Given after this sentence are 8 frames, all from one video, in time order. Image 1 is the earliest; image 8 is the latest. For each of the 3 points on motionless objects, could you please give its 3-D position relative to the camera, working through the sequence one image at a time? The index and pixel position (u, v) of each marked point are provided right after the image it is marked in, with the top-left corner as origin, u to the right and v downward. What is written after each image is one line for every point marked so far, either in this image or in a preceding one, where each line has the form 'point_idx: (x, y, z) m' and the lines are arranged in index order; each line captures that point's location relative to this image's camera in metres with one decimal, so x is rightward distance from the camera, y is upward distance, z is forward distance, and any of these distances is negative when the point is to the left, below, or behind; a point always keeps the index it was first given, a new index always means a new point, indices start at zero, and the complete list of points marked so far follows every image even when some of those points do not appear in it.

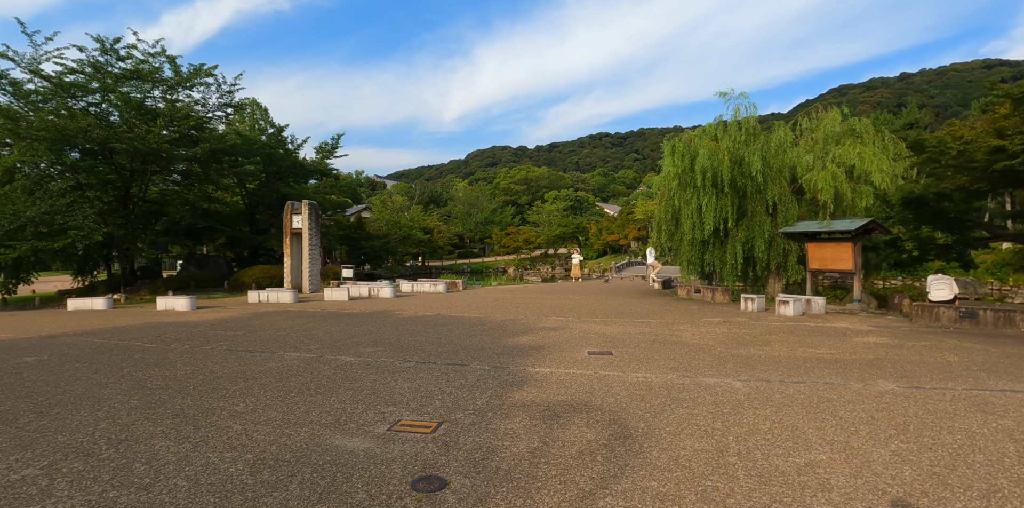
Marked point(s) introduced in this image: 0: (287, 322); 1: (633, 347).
0: (-3.9, -1.2, +8.9) m
1: (+1.5, -1.2, +6.4) m
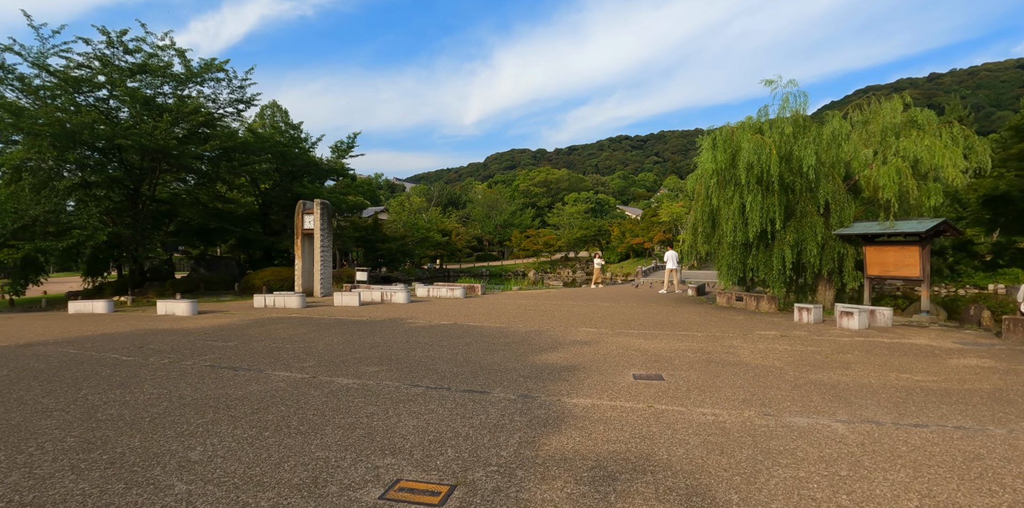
0: (-3.5, -1.2, +8.0) m
1: (+1.8, -1.2, +5.4) m
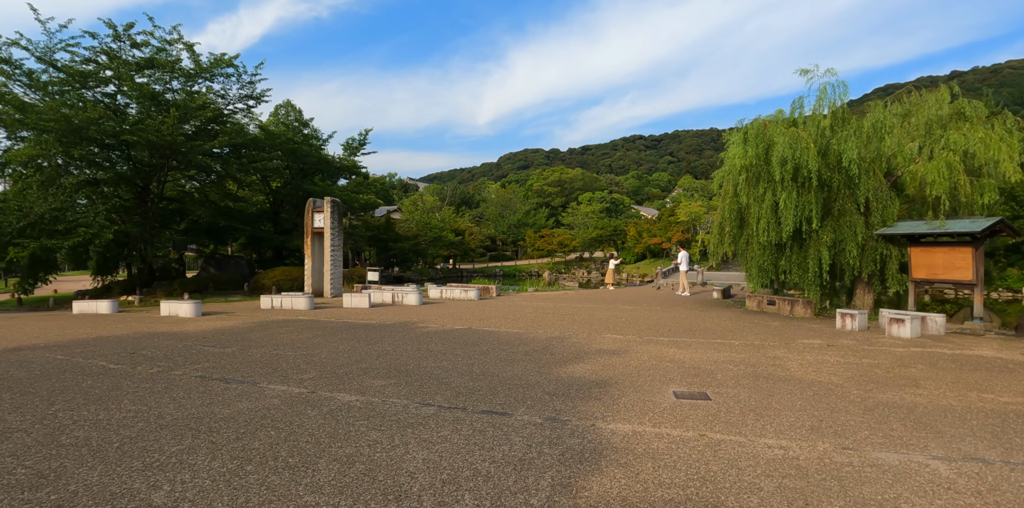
0: (-3.2, -1.2, +7.5) m
1: (+2.0, -1.2, +4.7) m
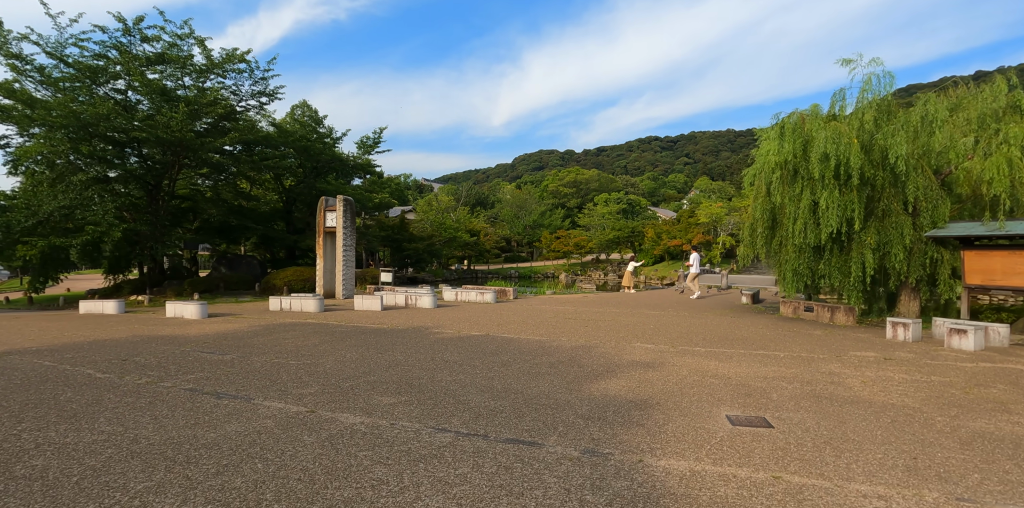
0: (-2.9, -1.2, +7.0) m
1: (+2.2, -1.2, +4.1) m
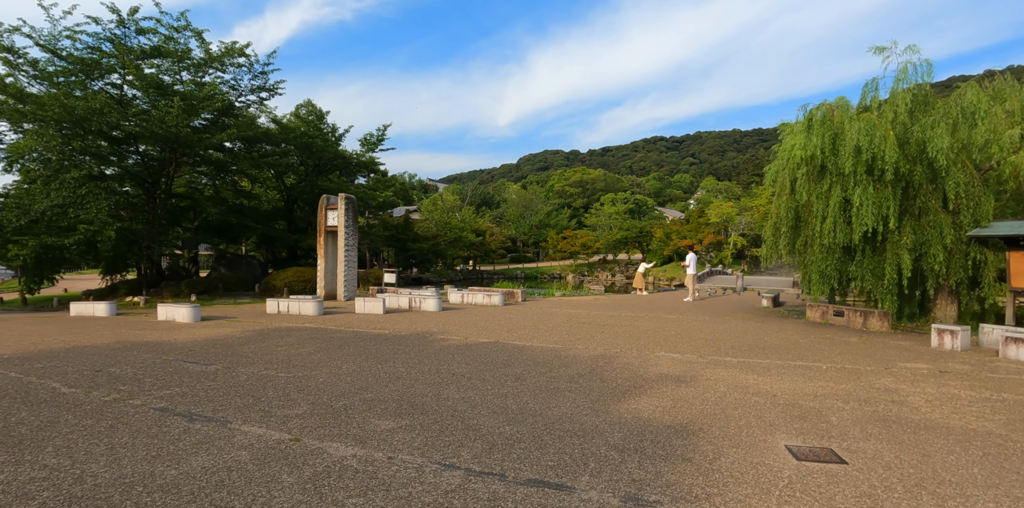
0: (-2.8, -1.2, +6.5) m
1: (+2.3, -1.2, +3.5) m
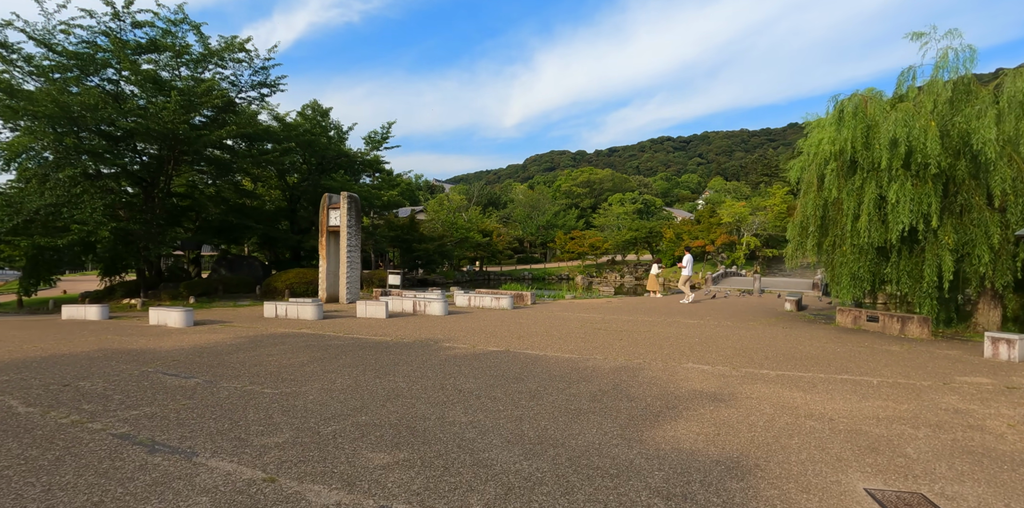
0: (-2.6, -1.2, +5.9) m
1: (+2.5, -1.2, +2.9) m
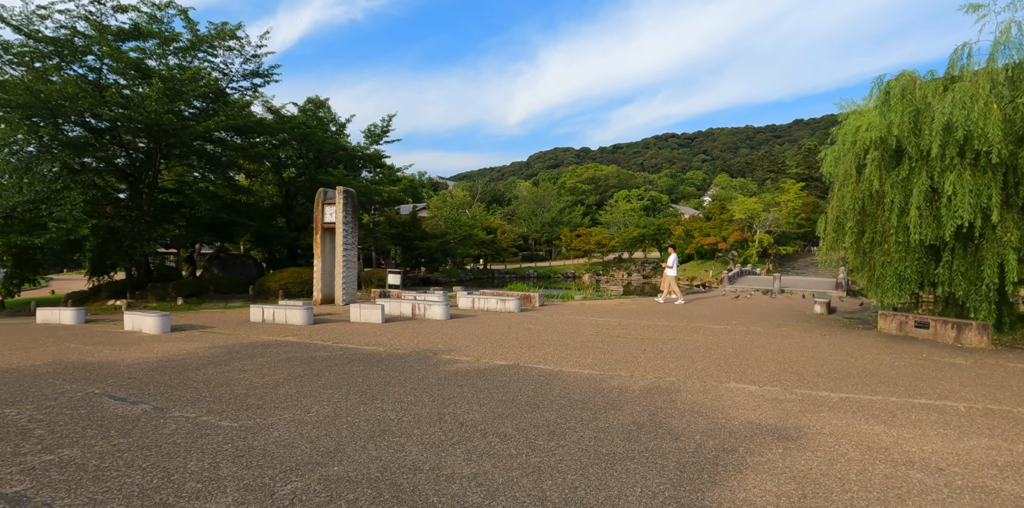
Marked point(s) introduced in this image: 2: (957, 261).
0: (-2.5, -1.2, +5.1) m
1: (+2.5, -1.2, +2.0) m
2: (+6.7, -0.1, +7.8) m
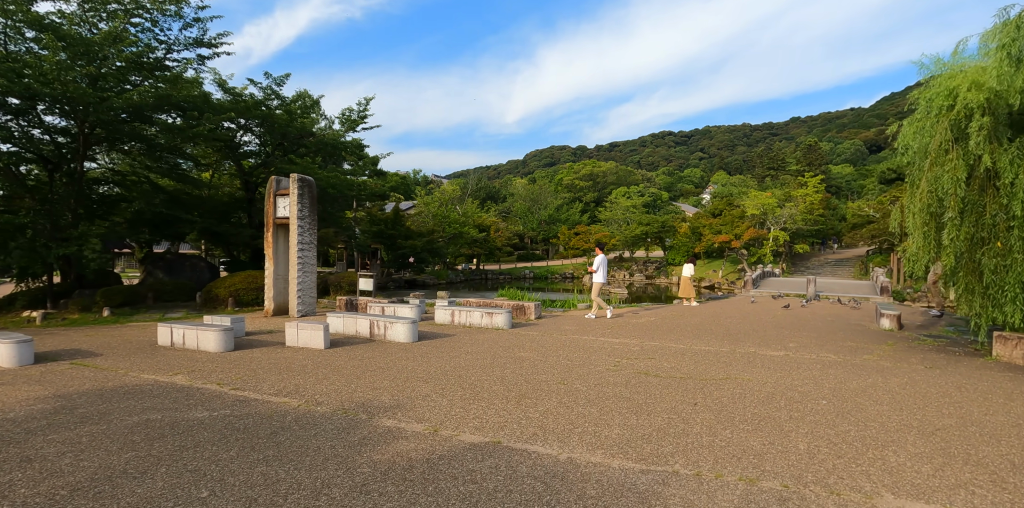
0: (-2.7, -1.2, +2.9) m
1: (+2.4, -1.3, -0.2) m
2: (+6.5, -0.1, +5.6) m
